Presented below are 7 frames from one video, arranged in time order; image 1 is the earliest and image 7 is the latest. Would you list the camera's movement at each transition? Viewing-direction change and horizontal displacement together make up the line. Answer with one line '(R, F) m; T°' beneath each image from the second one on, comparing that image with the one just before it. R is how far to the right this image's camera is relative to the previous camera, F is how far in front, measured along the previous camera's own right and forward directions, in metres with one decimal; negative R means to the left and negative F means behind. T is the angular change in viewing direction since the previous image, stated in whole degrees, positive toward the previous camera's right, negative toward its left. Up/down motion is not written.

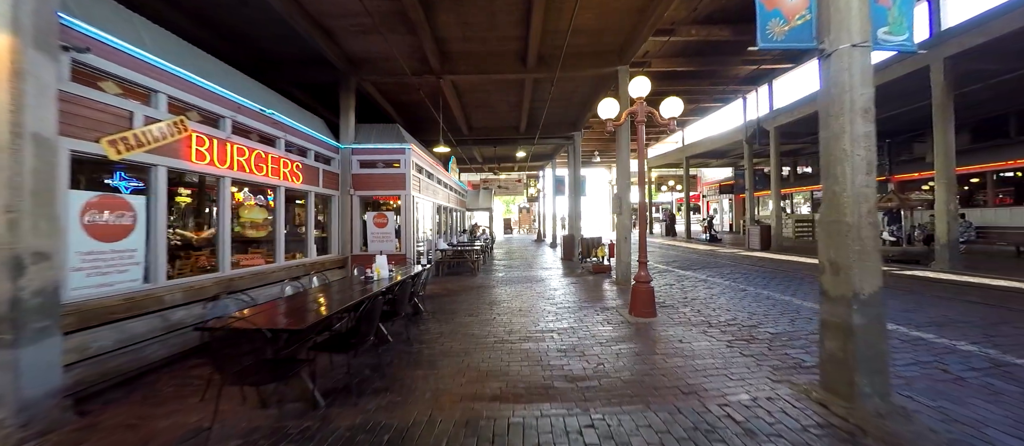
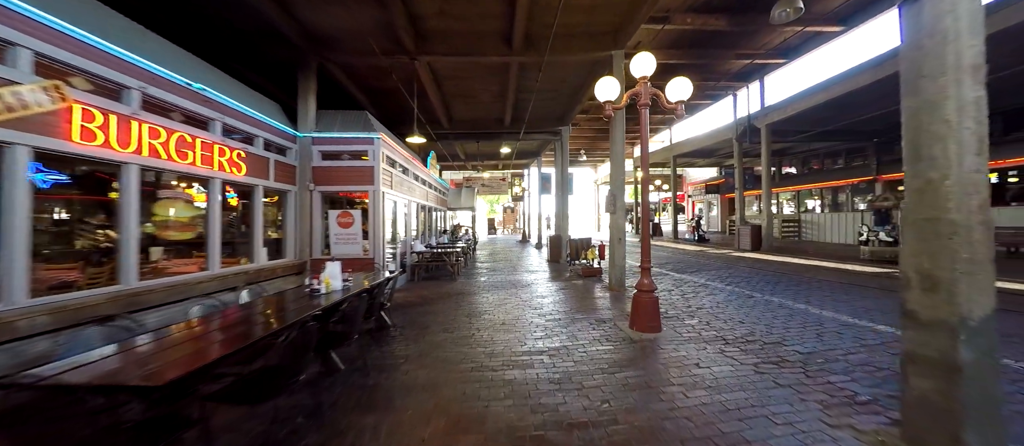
(0.0, +0.9) m; +3°
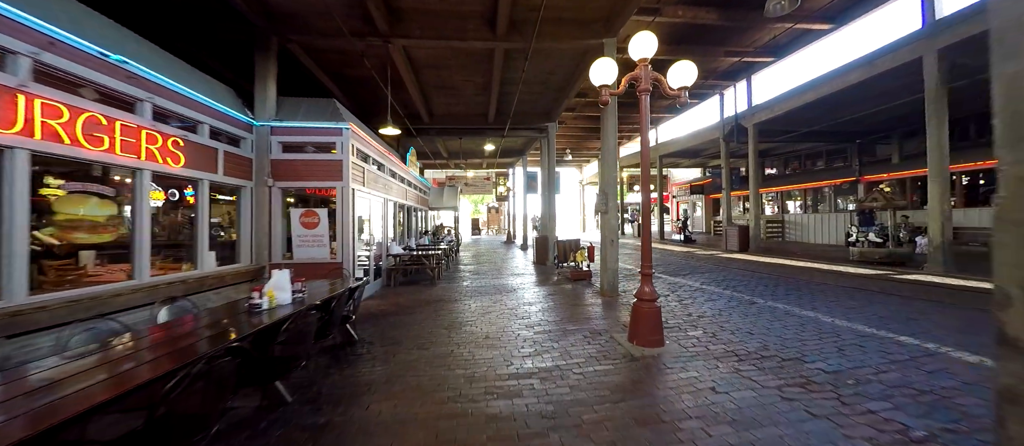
(0.0, +0.6) m; +3°
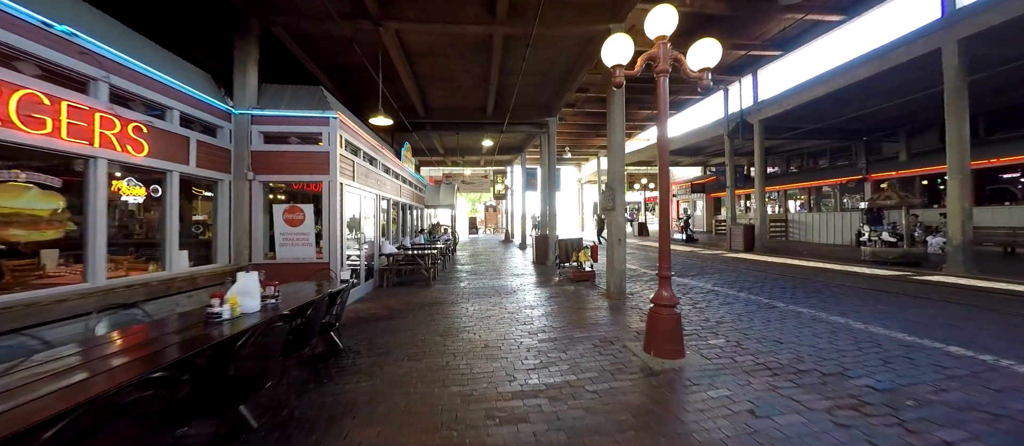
(-0.1, +0.5) m; 0°
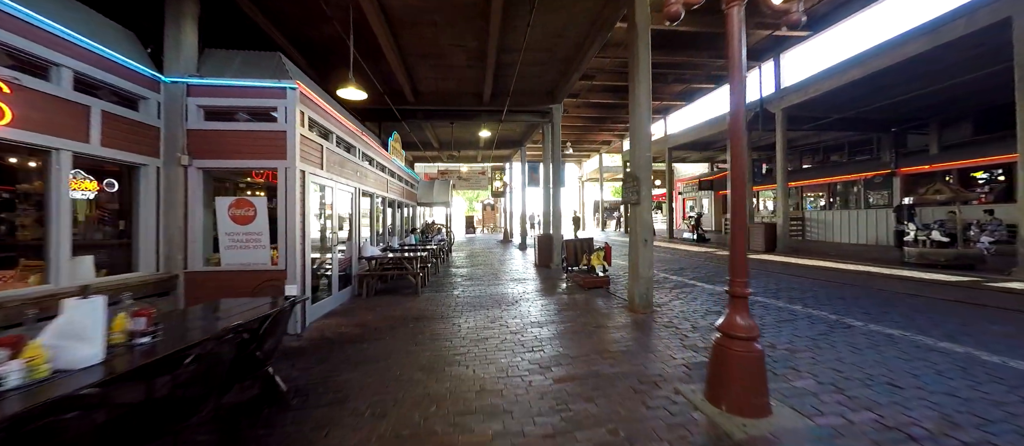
(-0.1, +1.2) m; 0°
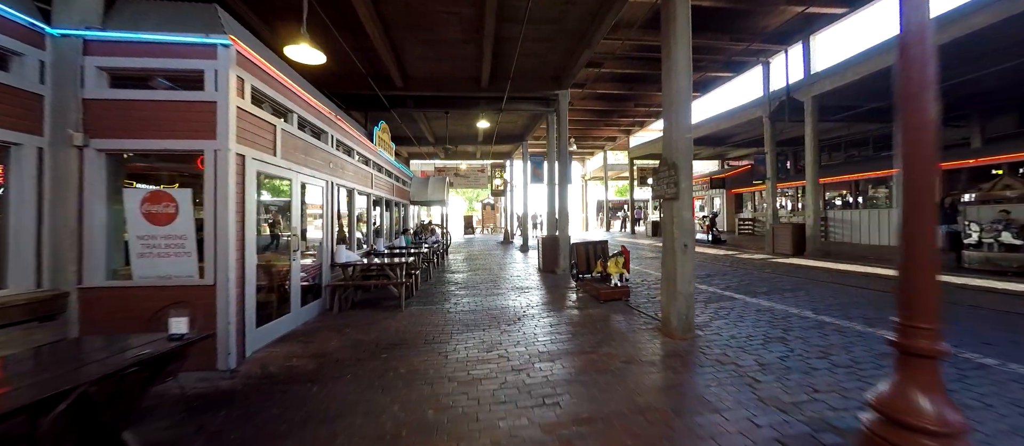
(0.0, +1.2) m; 0°
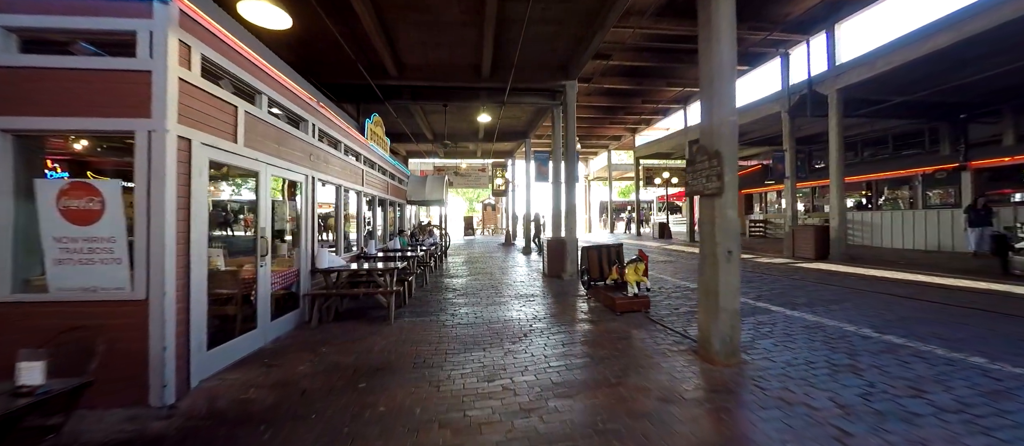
(-0.1, +0.7) m; 0°
